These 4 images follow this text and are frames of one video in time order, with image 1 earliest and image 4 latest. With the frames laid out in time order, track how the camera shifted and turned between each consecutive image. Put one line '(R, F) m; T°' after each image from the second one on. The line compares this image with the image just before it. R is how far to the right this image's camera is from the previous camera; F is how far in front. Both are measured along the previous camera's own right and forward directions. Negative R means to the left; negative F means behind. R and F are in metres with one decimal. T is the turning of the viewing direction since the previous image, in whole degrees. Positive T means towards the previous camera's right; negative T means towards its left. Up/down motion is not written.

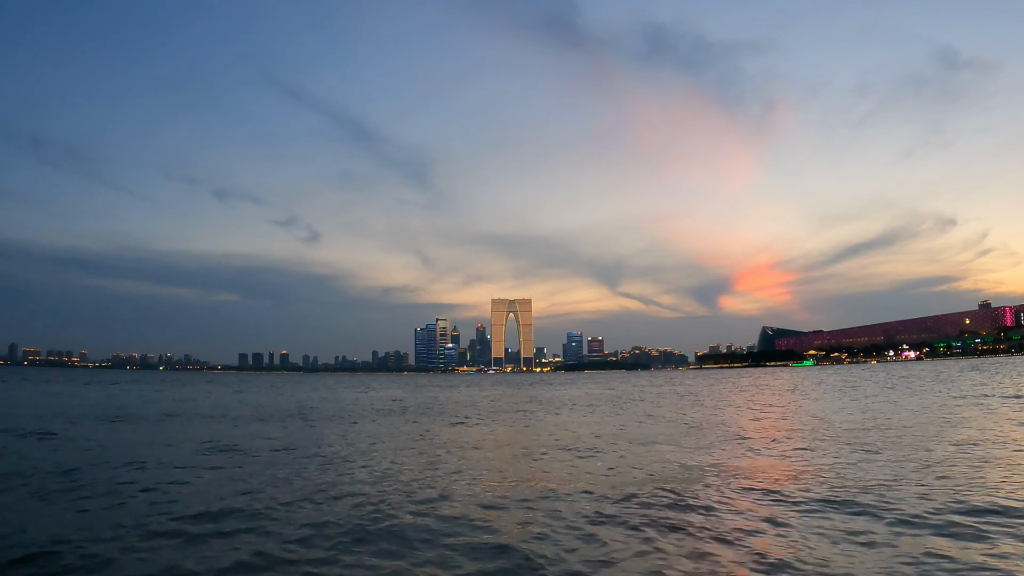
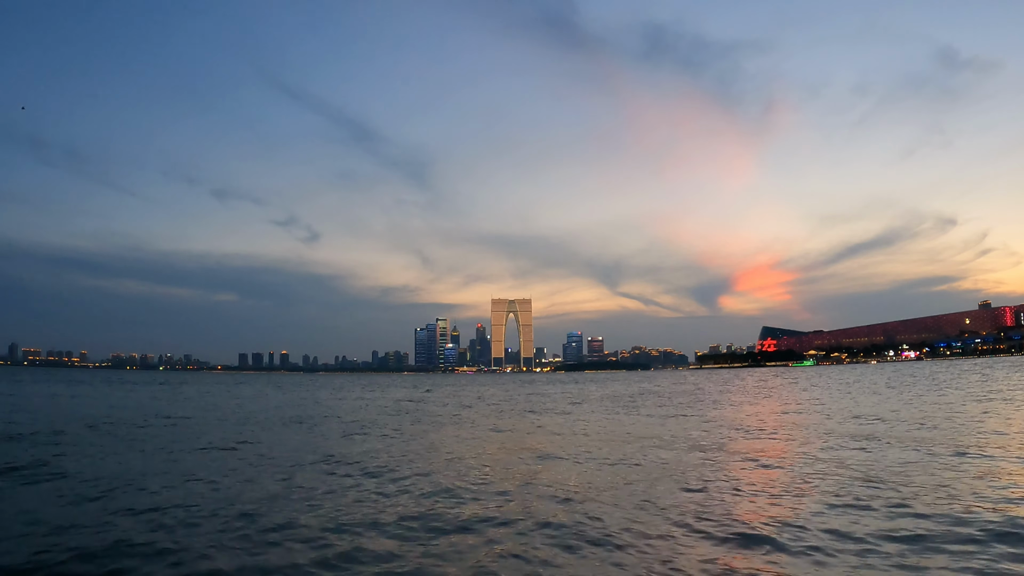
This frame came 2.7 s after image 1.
(-2.5, -0.1) m; 0°
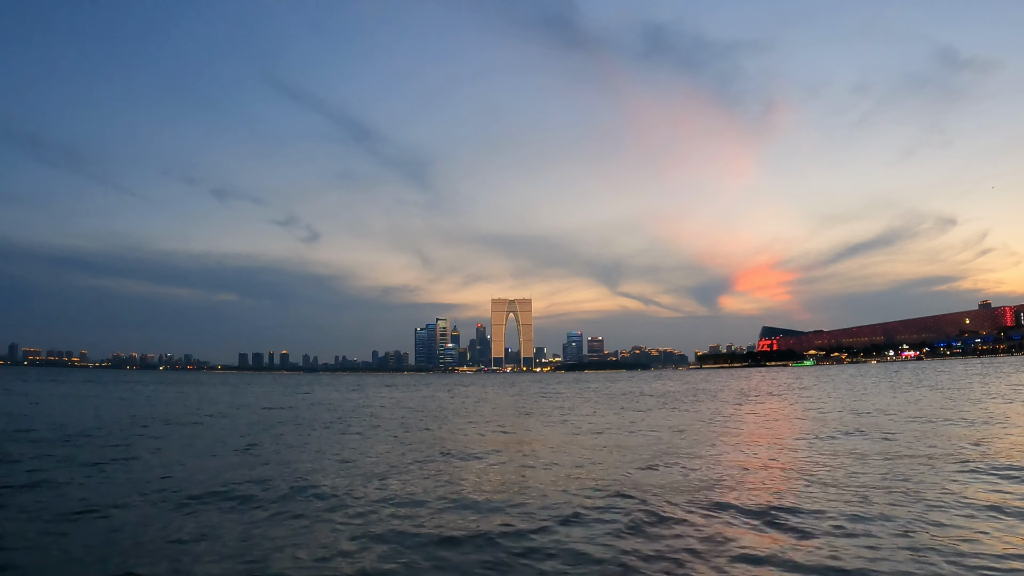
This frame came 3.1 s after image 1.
(+0.5, -2.6) m; 0°
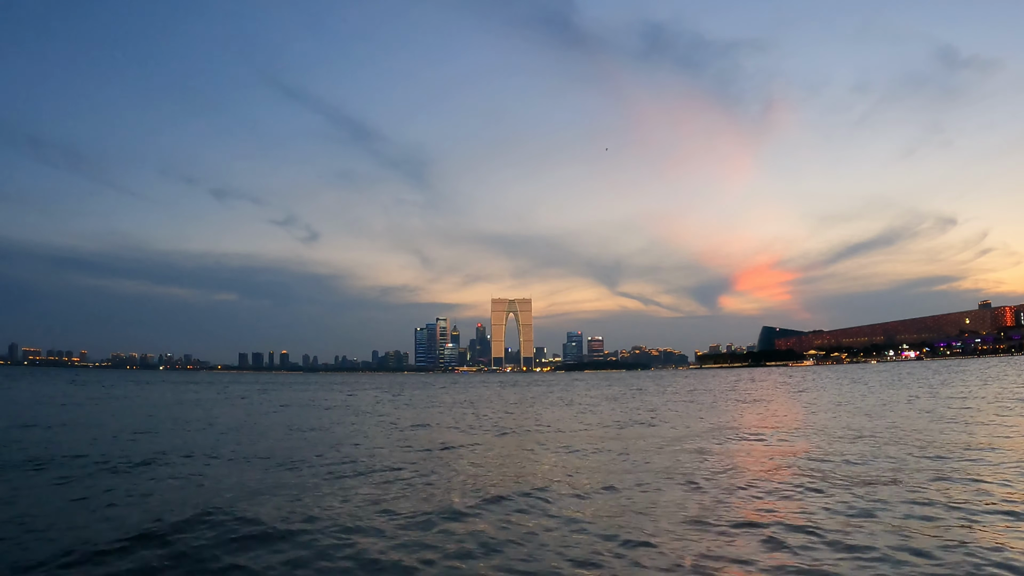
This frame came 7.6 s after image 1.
(+2.1, +2.8) m; 0°
